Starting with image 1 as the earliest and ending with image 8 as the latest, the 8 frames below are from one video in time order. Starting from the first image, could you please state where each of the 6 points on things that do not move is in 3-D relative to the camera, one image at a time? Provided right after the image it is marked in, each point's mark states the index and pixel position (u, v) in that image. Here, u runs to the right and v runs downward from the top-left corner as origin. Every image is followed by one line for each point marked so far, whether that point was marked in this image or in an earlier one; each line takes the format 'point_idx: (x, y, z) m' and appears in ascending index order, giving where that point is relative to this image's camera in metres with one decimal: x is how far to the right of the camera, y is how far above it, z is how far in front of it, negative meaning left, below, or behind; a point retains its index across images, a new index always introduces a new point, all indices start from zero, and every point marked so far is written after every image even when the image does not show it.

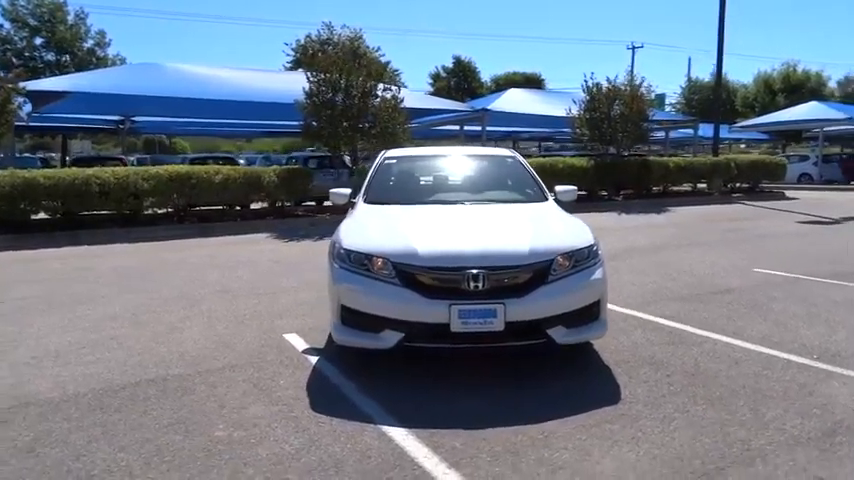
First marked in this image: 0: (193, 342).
0: (-2.3, -1.0, +6.5) m
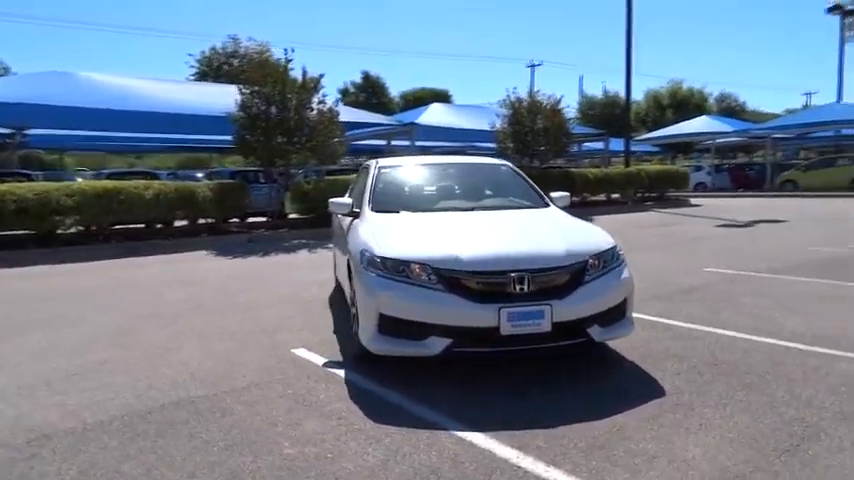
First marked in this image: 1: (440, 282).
0: (-2.1, -1.1, +6.1) m
1: (+0.1, -0.3, +5.0) m
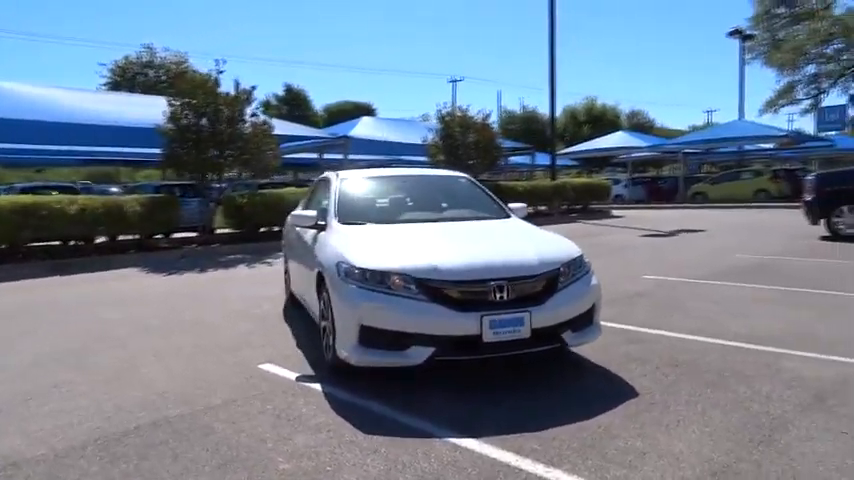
0: (-2.4, -1.2, +5.9) m
1: (0.0, -0.4, +5.0) m
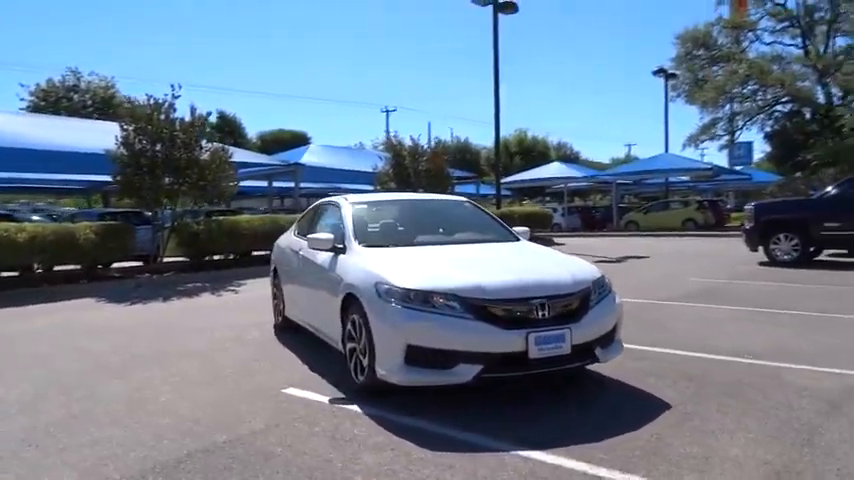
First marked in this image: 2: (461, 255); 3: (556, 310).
0: (-2.1, -1.4, +5.7) m
1: (+0.3, -0.5, +5.2) m
2: (+0.3, -0.1, +6.3) m
3: (+1.0, -0.6, +5.3) m
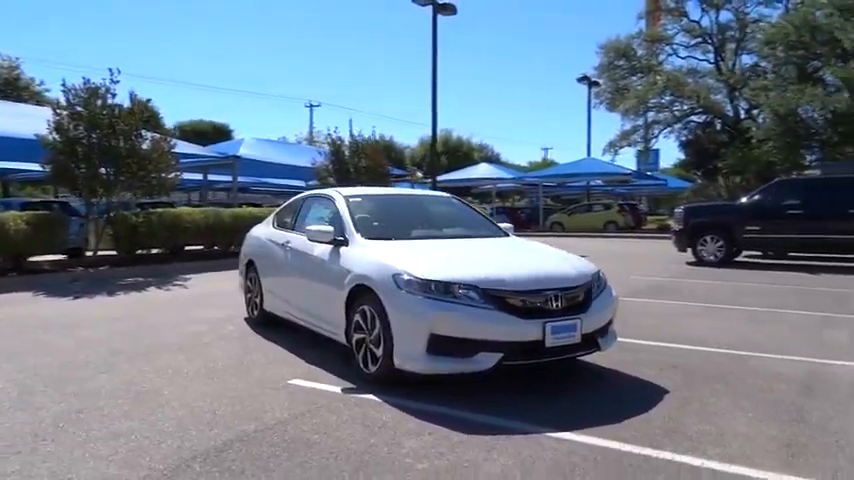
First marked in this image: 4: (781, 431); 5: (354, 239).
0: (-2.0, -1.4, +5.6) m
1: (+0.5, -0.5, +5.4) m
2: (+0.4, -0.1, +6.5) m
3: (+1.2, -0.5, +5.6) m
4: (+2.5, -1.4, +4.7) m
5: (-0.7, 0.0, +6.7) m
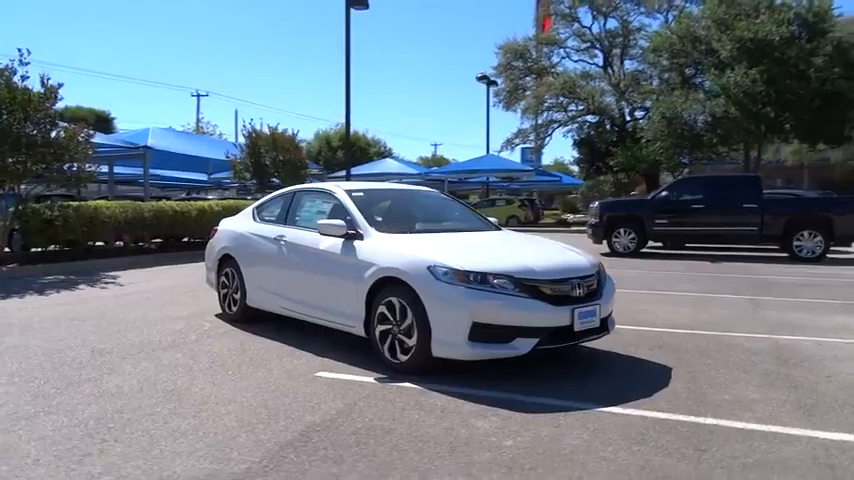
0: (-1.6, -1.3, +5.5) m
1: (+0.8, -0.4, +5.7) m
2: (+0.5, 0.0, +6.8) m
3: (+1.5, -0.4, +6.1) m
4: (+2.9, -1.3, +5.4) m
5: (-0.6, +0.1, +6.8) m
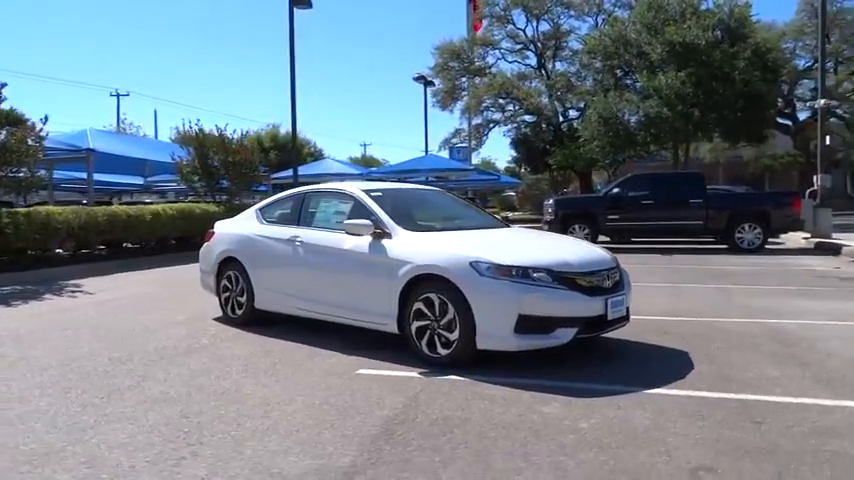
0: (-1.2, -1.3, +5.6) m
1: (+1.2, -0.4, +6.1) m
2: (+0.8, 0.0, +7.0) m
3: (+1.8, -0.4, +6.5) m
4: (+3.4, -1.2, +6.0) m
5: (-0.3, +0.1, +7.0) m
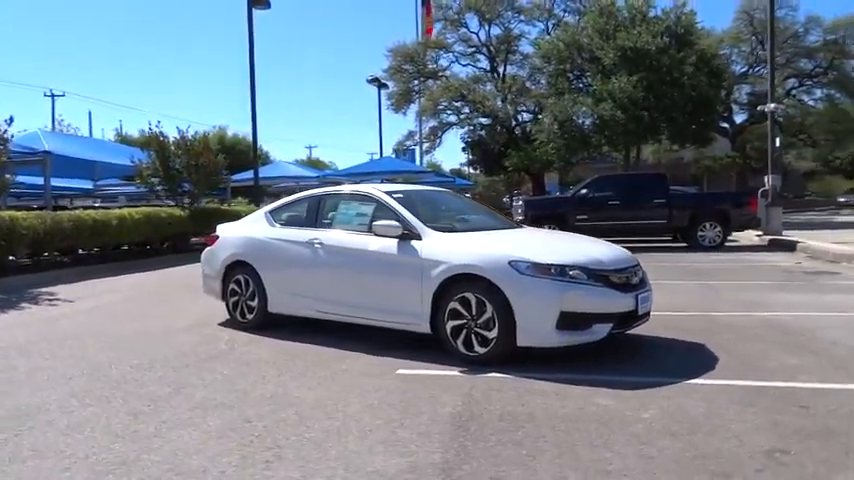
0: (-0.7, -1.3, +5.6) m
1: (+1.6, -0.4, +6.3) m
2: (+1.1, 0.0, +7.2) m
3: (+2.2, -0.4, +6.8) m
4: (+3.8, -1.2, +6.4) m
5: (0.0, +0.1, +7.1) m
